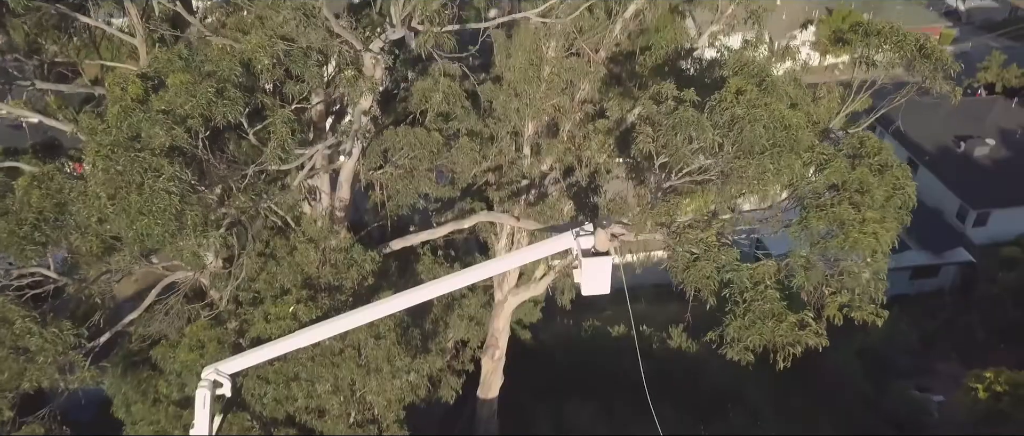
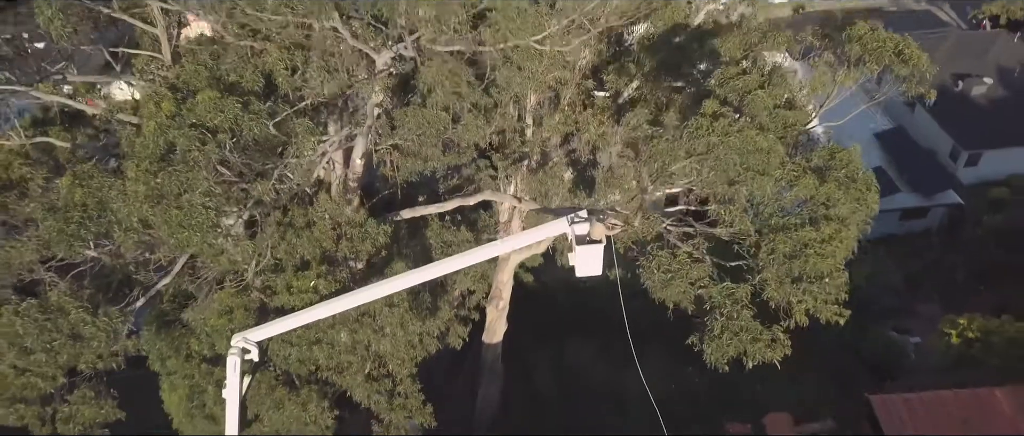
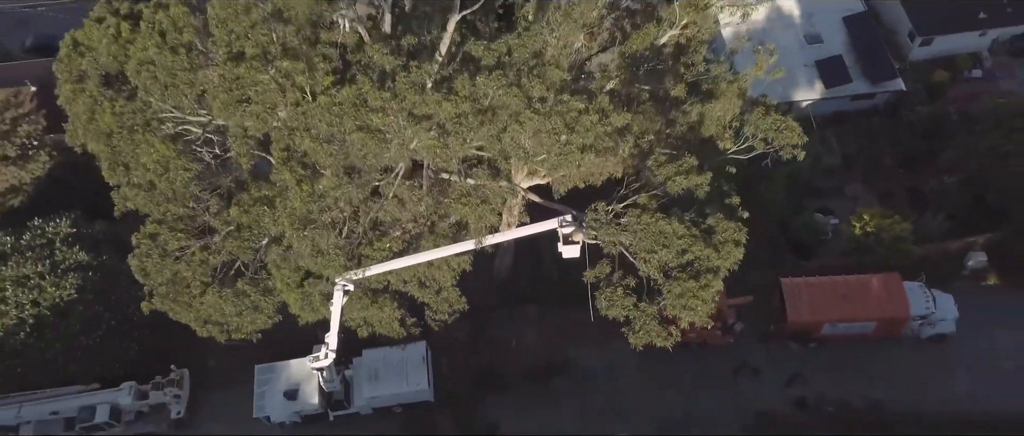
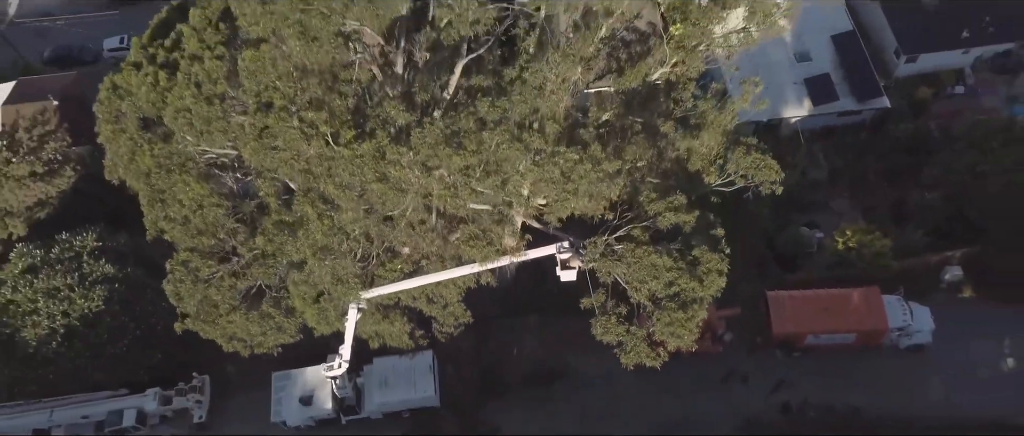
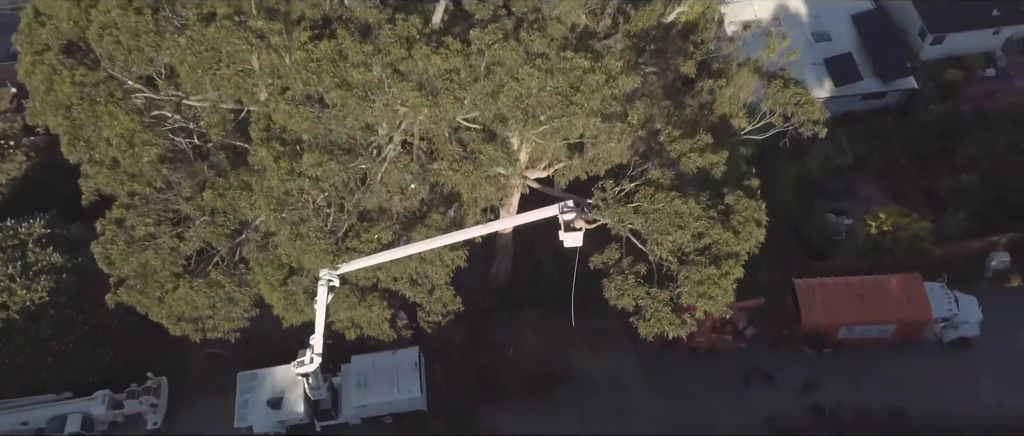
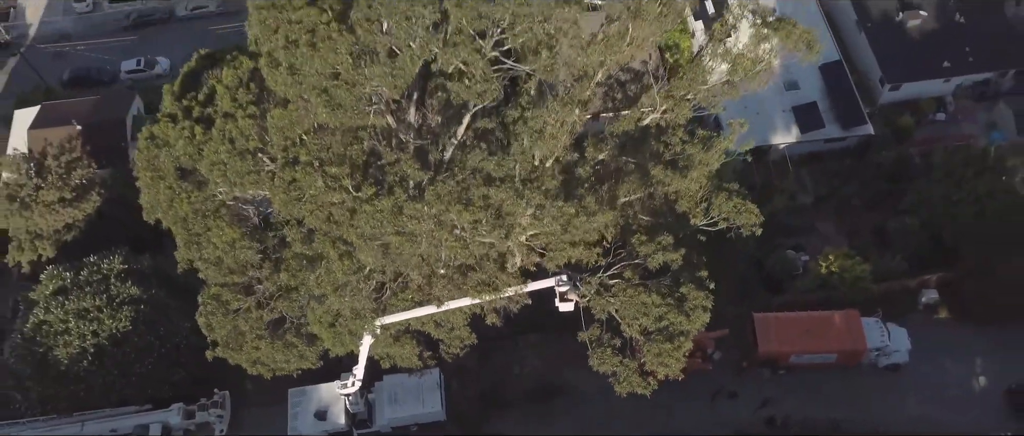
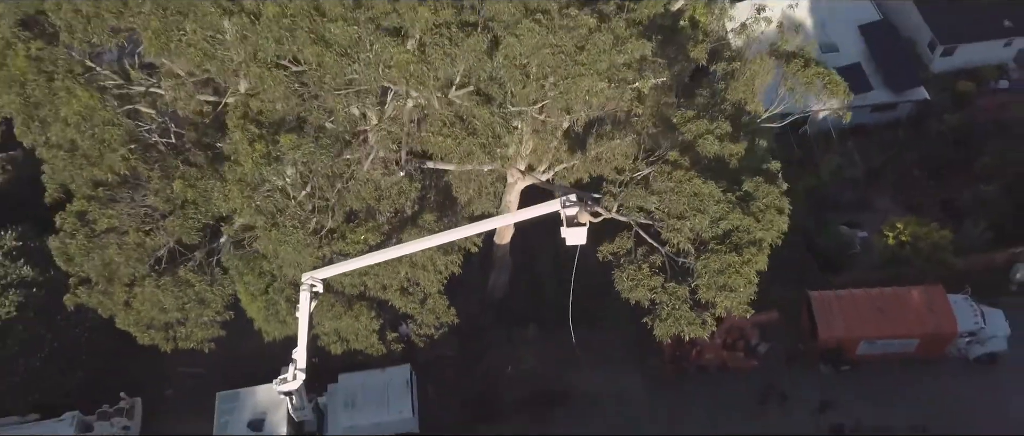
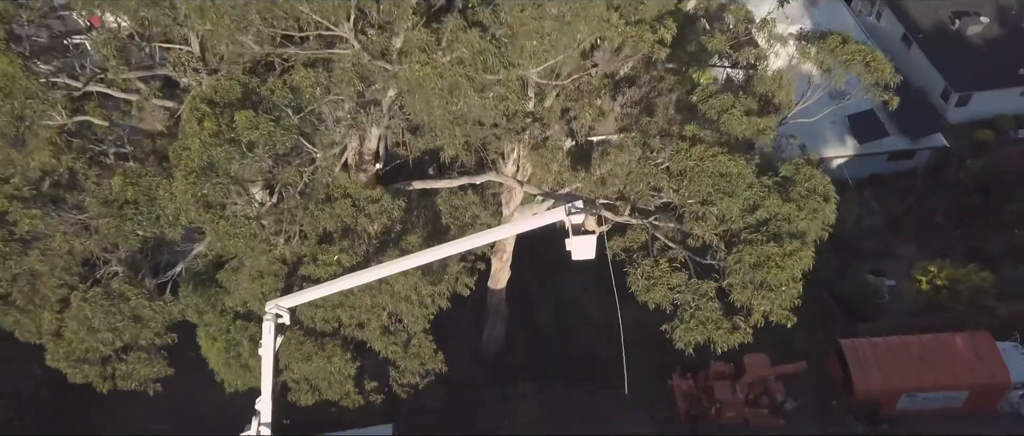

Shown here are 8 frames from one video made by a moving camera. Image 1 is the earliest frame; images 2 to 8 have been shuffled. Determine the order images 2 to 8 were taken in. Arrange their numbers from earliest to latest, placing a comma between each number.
2, 8, 7, 5, 3, 4, 6
